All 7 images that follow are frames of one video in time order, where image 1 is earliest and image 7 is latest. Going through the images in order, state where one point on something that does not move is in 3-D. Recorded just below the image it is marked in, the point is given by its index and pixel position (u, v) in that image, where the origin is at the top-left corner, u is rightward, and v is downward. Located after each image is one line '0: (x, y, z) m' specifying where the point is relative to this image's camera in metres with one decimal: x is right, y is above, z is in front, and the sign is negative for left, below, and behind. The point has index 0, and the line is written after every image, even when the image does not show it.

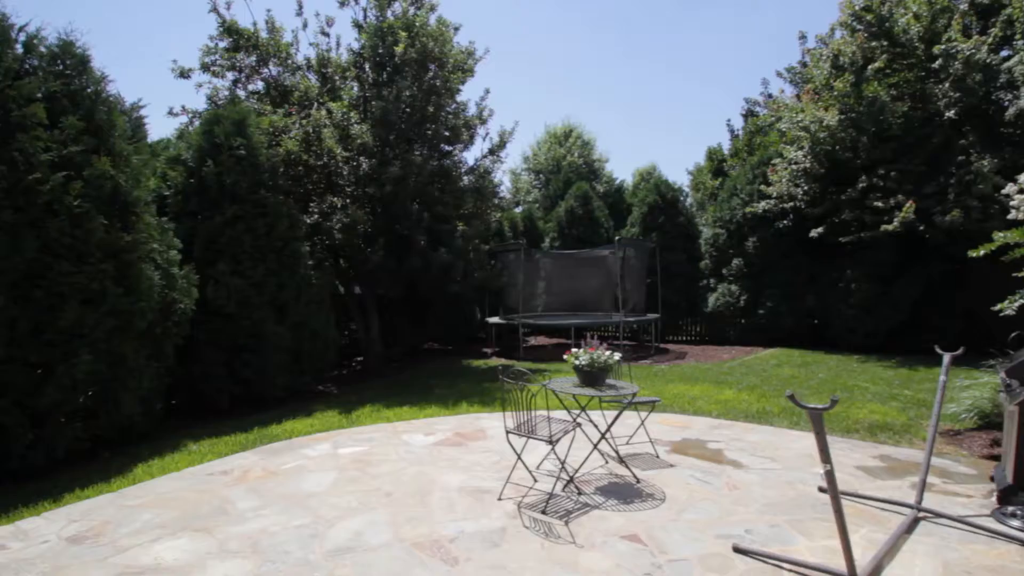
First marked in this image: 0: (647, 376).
0: (+2.1, -1.4, +8.7) m
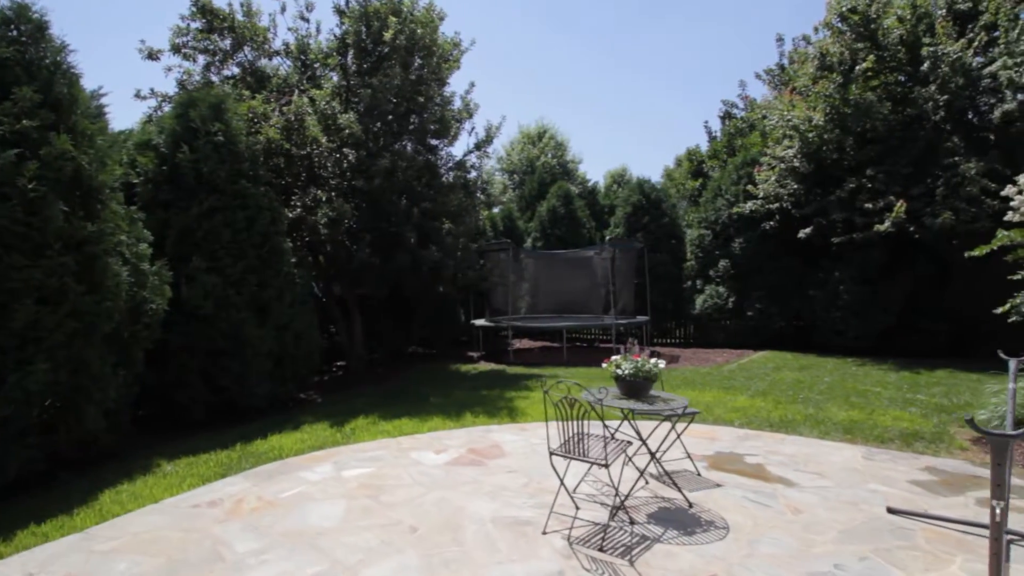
0: (+2.1, -1.5, +8.3) m
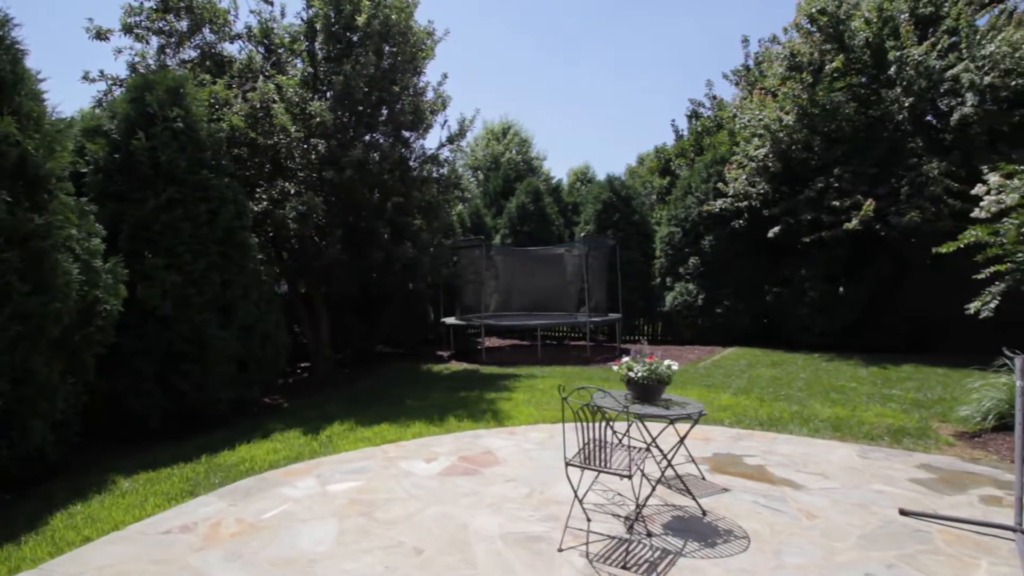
0: (+1.8, -1.4, +8.2) m
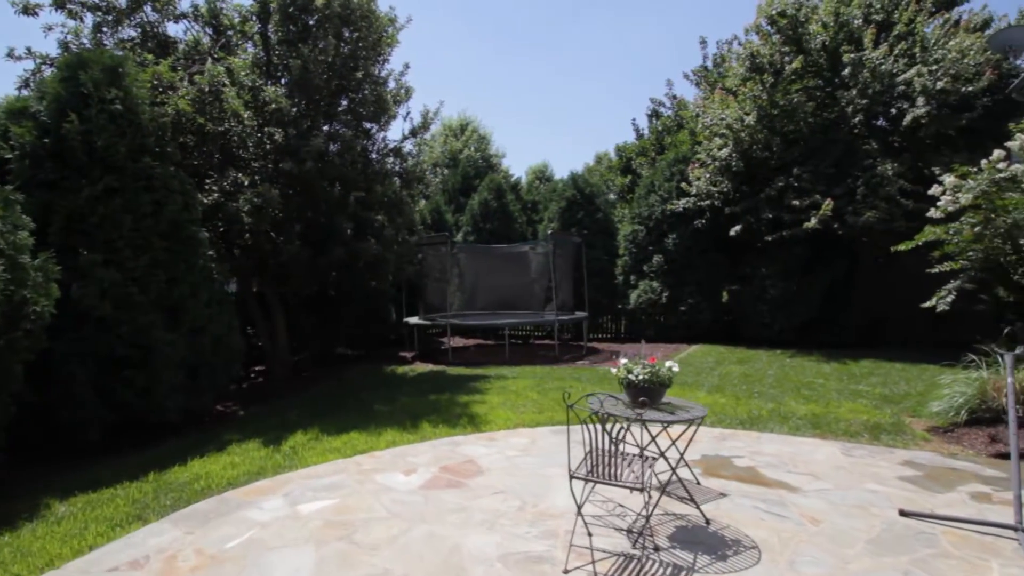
0: (+1.3, -1.4, +8.1) m
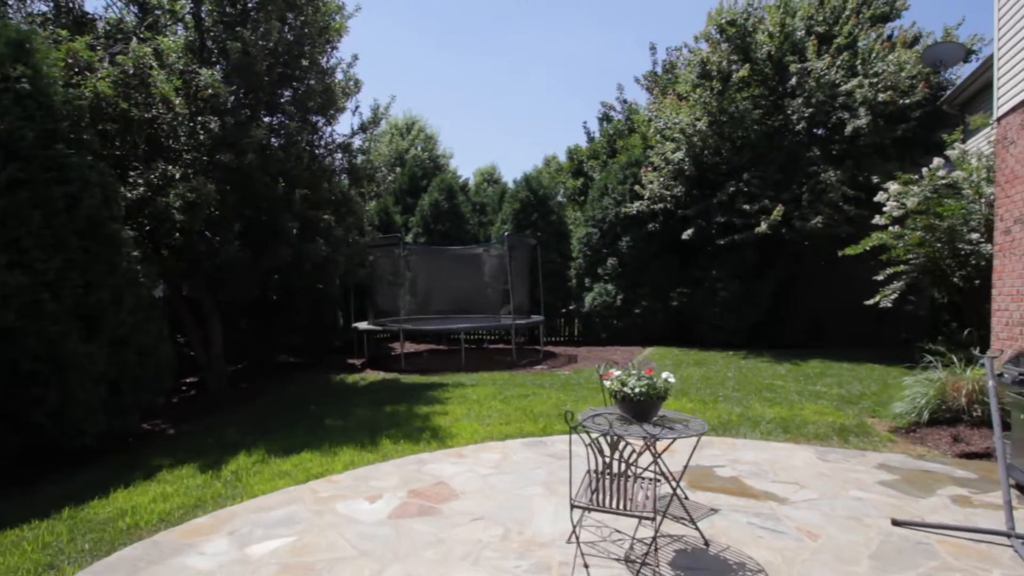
0: (+0.8, -1.4, +7.9) m
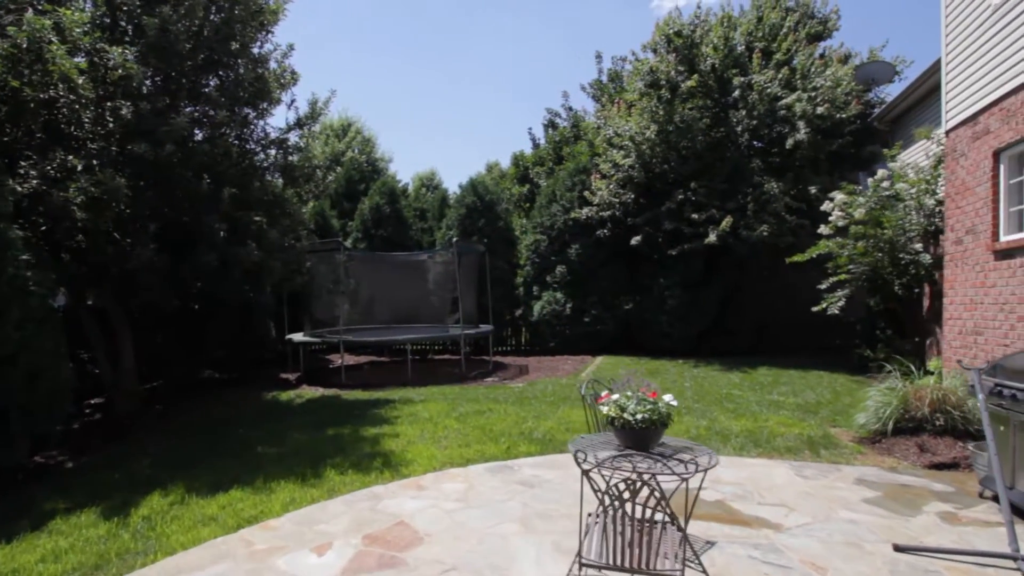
0: (+0.1, -1.6, +7.5) m
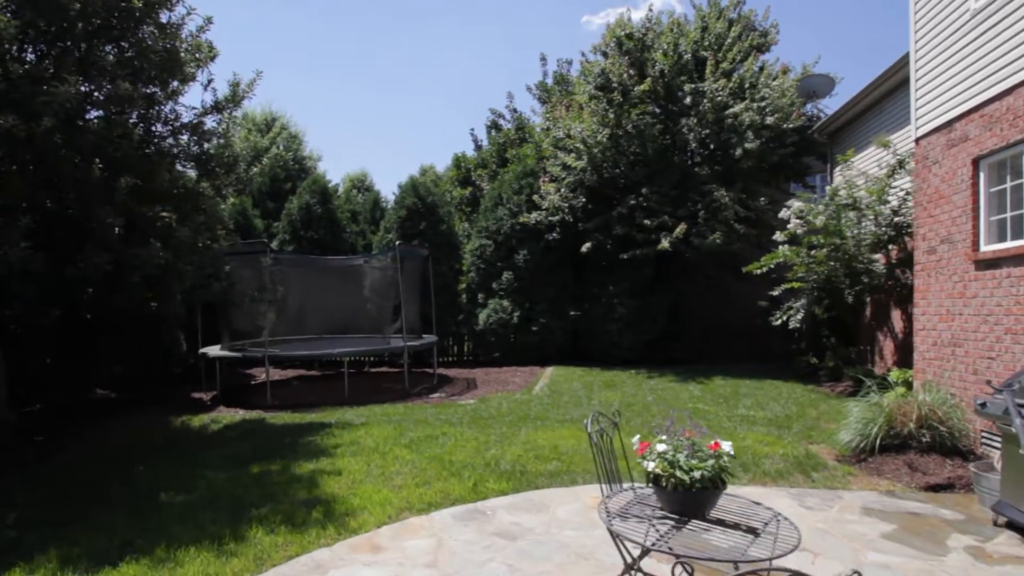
0: (-0.4, -1.7, +6.7) m
